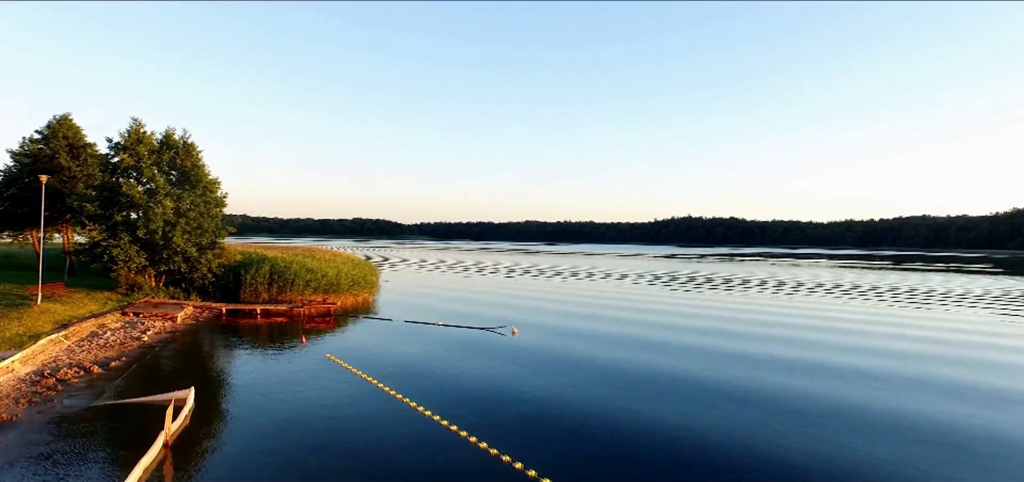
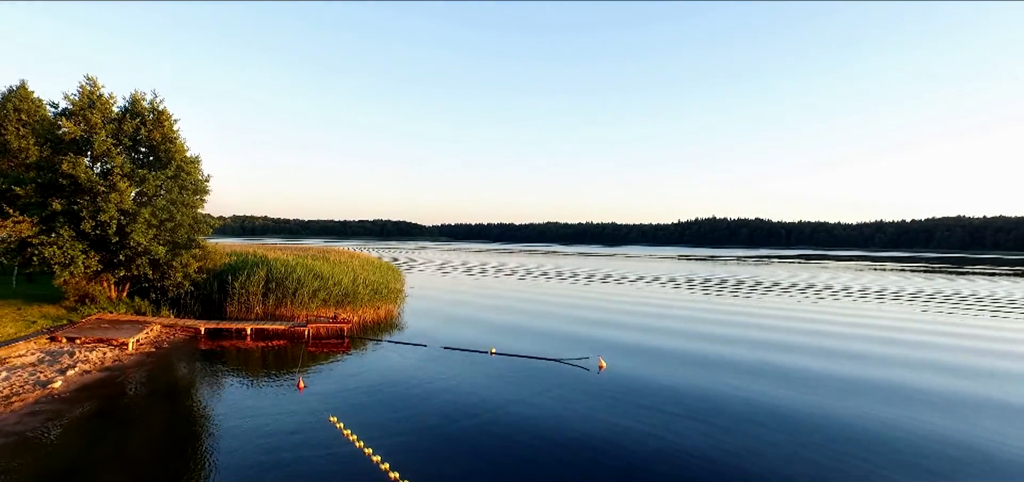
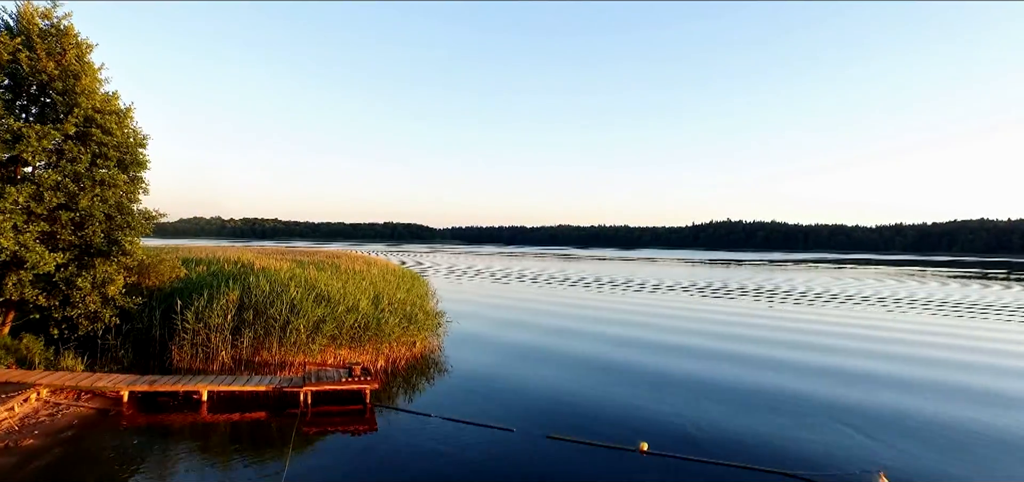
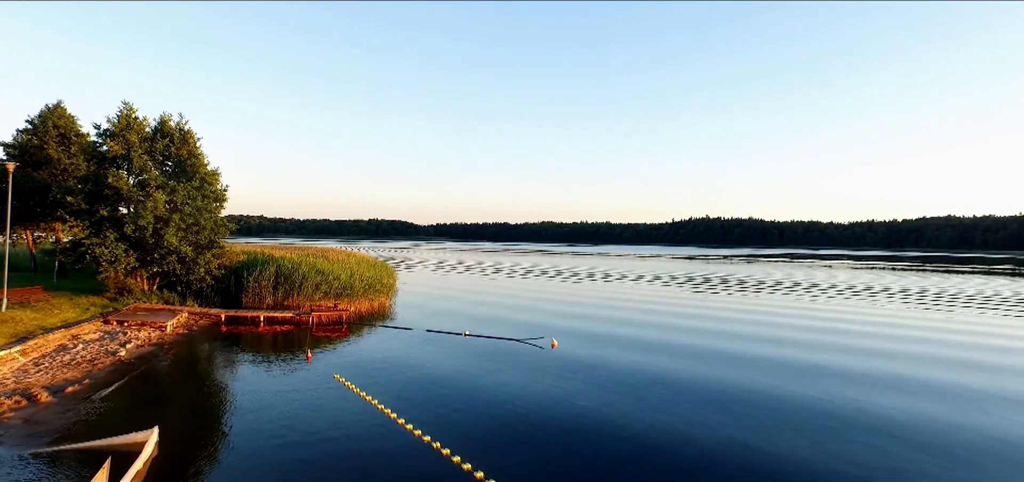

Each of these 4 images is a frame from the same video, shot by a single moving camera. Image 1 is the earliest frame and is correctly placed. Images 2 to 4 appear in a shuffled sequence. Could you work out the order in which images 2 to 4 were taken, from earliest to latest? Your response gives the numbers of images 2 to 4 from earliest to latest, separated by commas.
4, 2, 3
